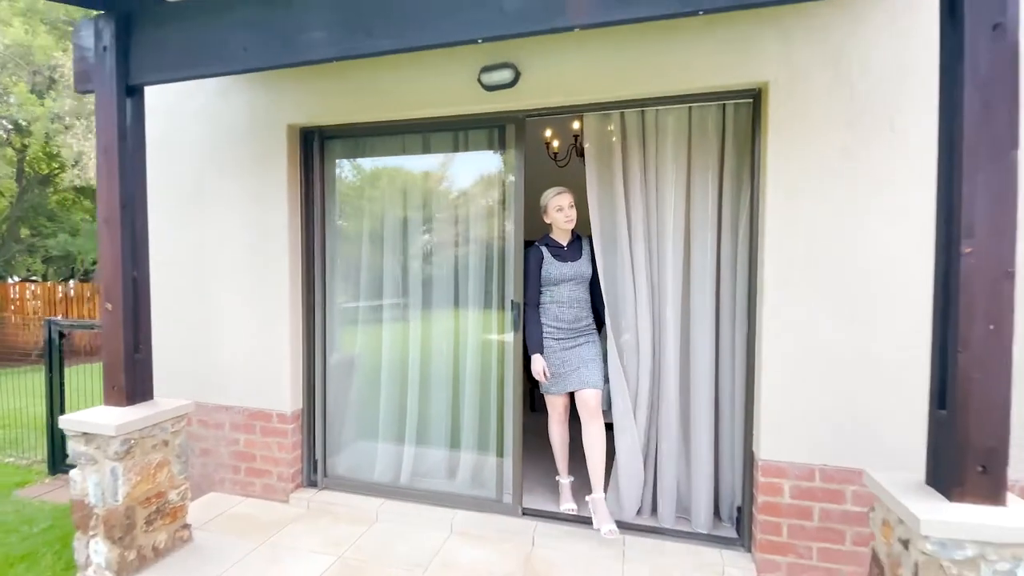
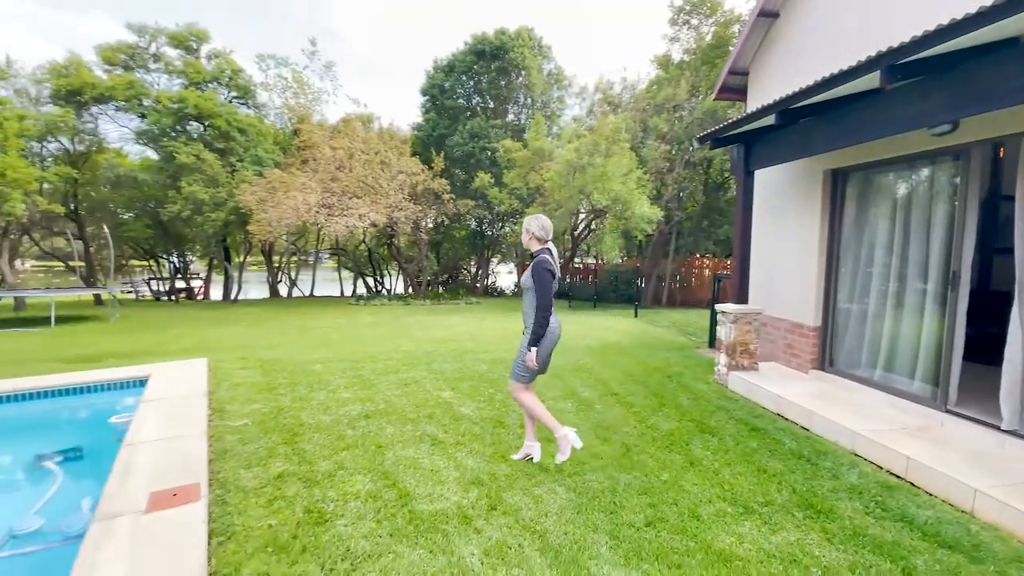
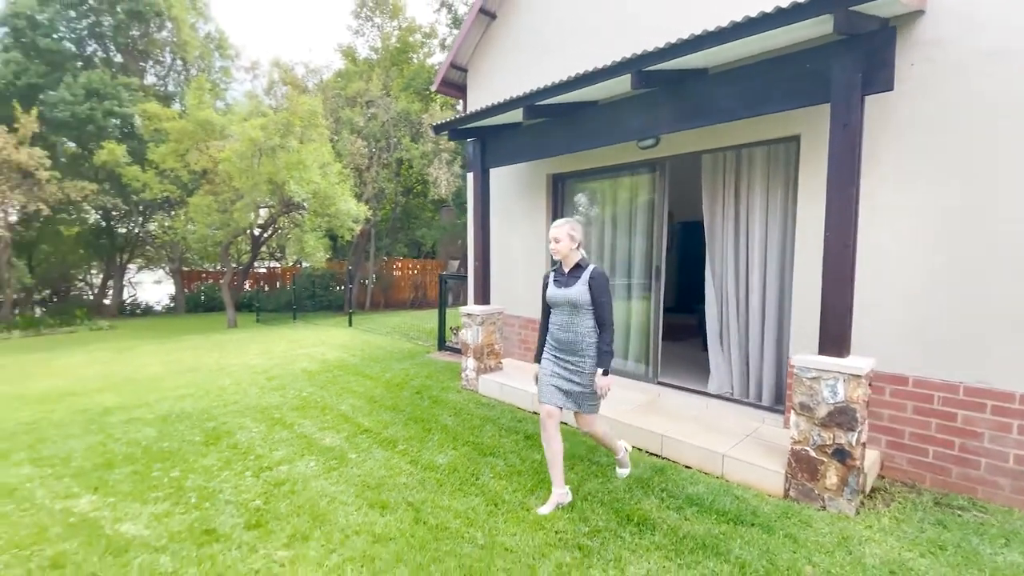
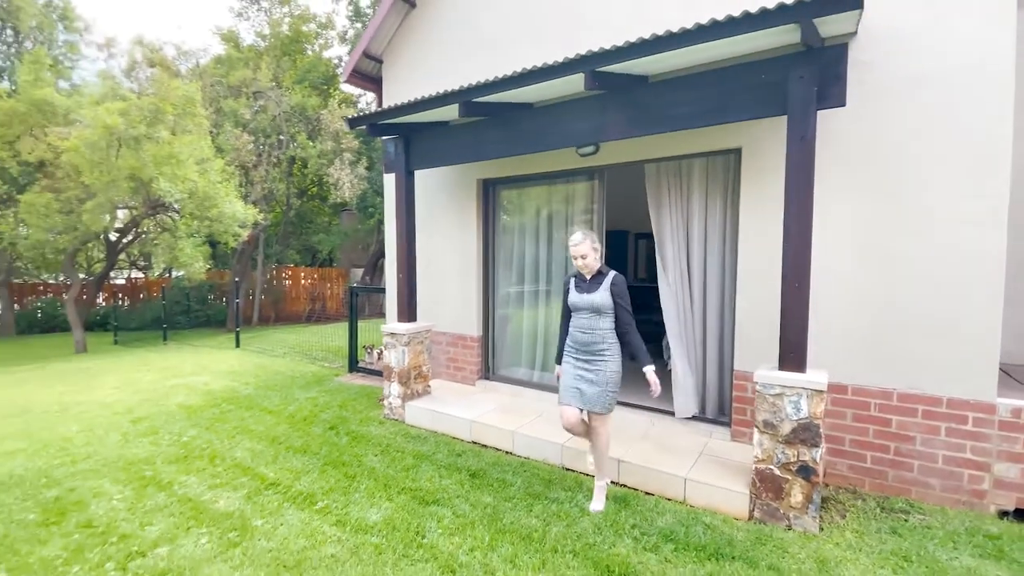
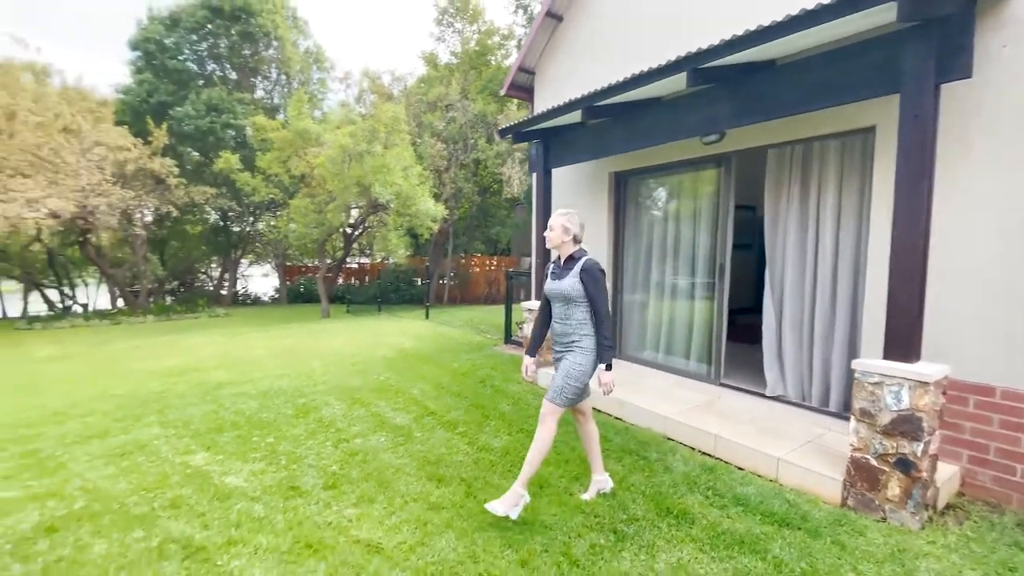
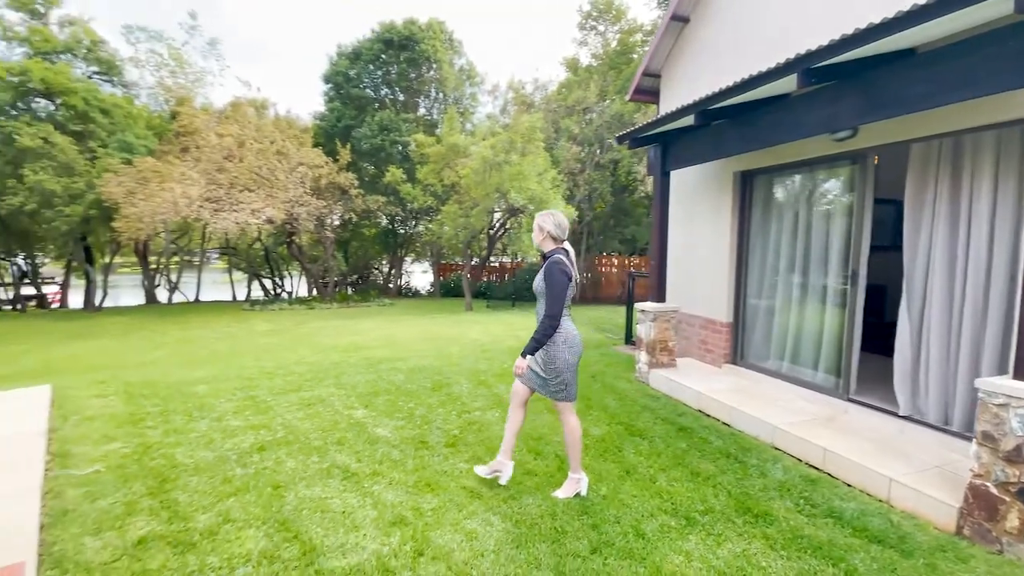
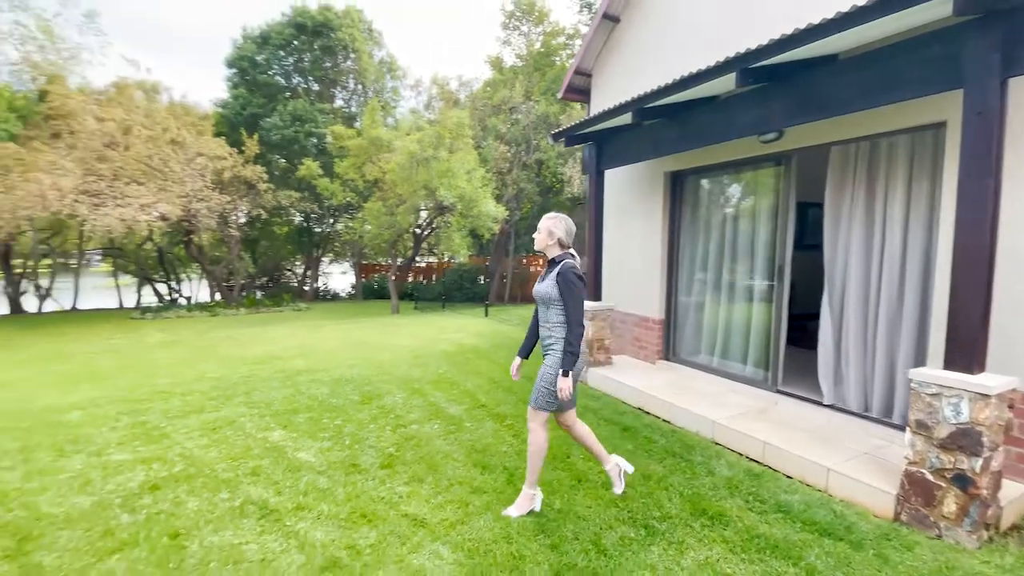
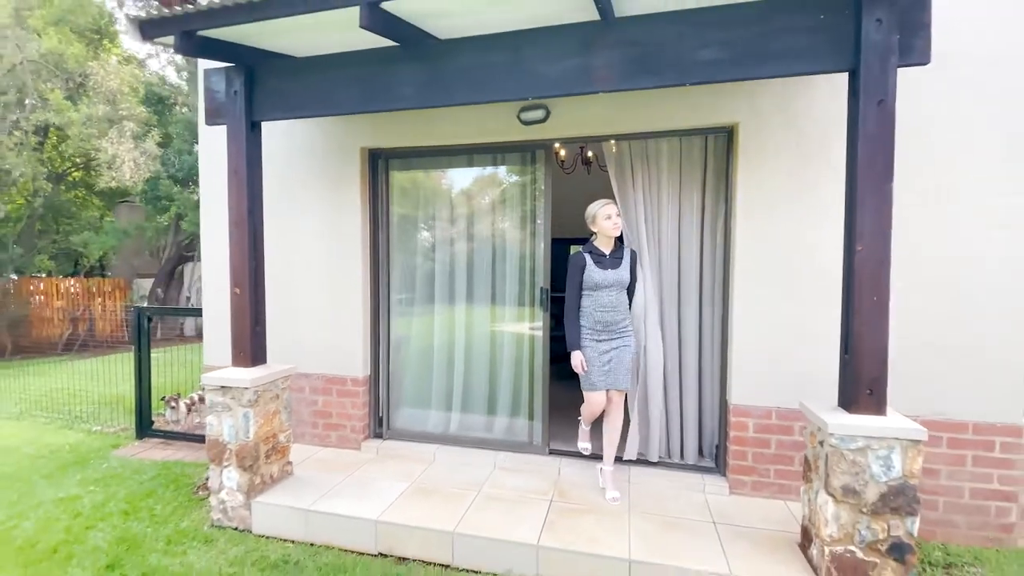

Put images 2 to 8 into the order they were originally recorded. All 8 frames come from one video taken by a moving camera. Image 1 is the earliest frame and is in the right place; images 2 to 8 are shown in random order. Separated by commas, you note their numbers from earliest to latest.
8, 4, 3, 5, 7, 6, 2
